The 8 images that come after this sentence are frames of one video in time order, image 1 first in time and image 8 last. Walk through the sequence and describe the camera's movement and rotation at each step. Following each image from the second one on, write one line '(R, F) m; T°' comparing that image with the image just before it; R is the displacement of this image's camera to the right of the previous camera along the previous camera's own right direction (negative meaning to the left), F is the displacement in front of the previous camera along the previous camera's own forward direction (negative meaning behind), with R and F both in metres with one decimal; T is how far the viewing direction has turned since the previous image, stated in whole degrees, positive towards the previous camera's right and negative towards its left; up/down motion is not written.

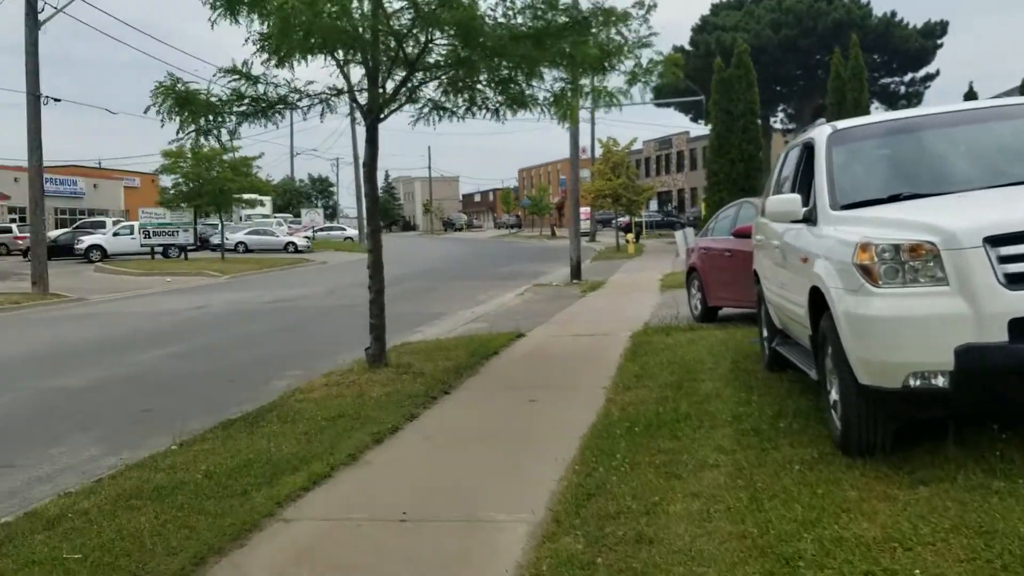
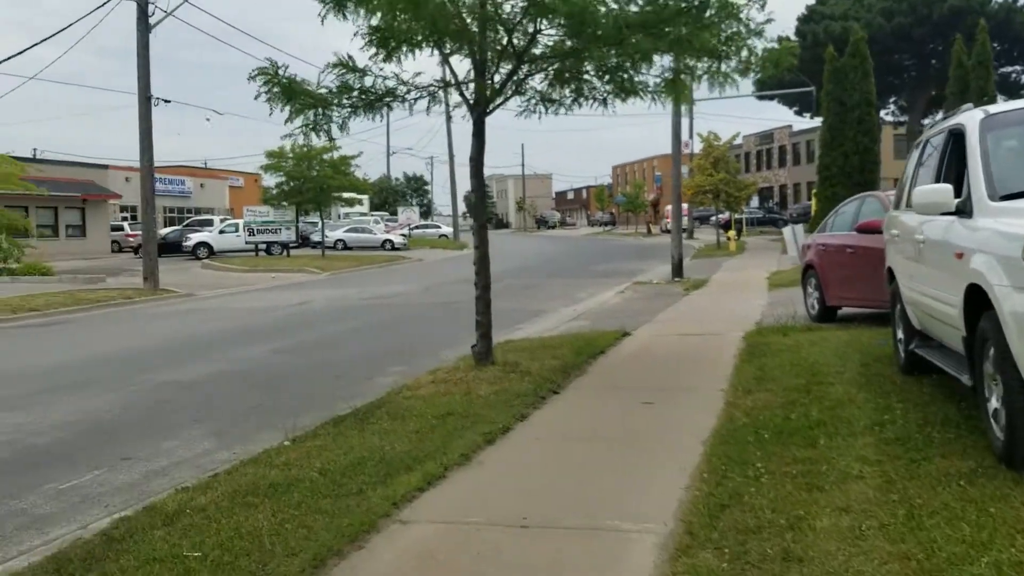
(-0.2, +0.2) m; -6°
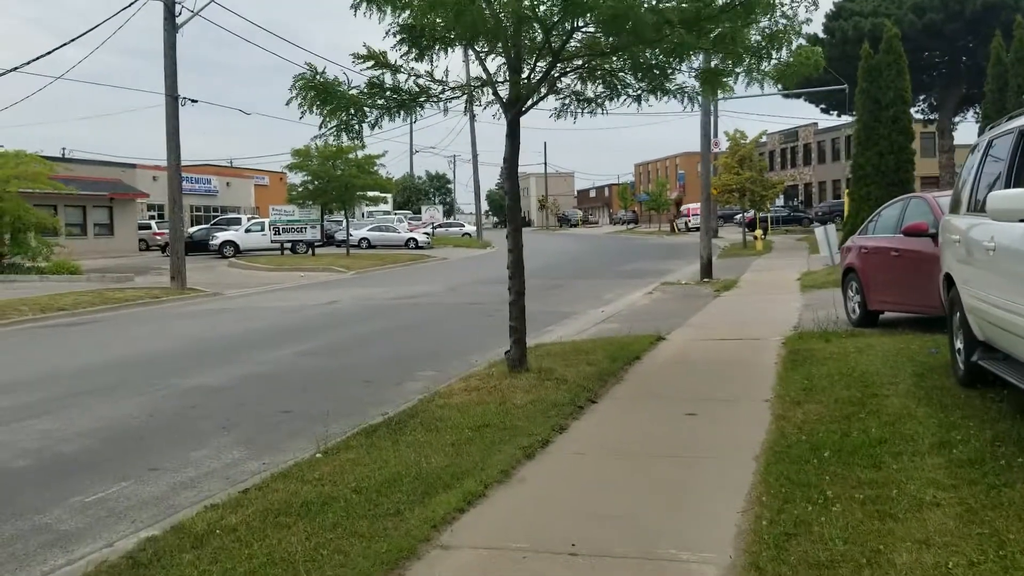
(-0.1, +0.3) m; -1°
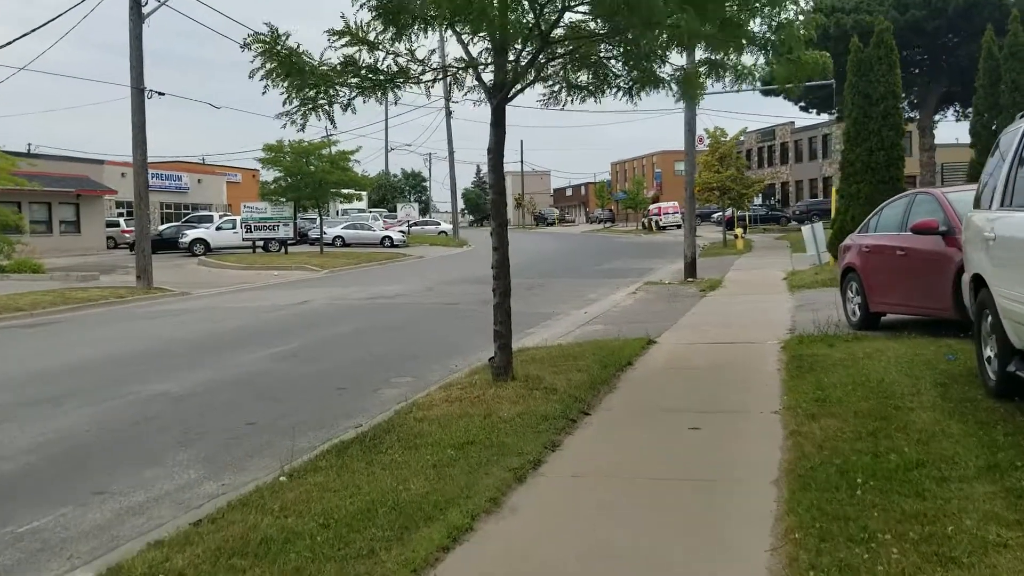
(-0.1, +0.6) m; +1°
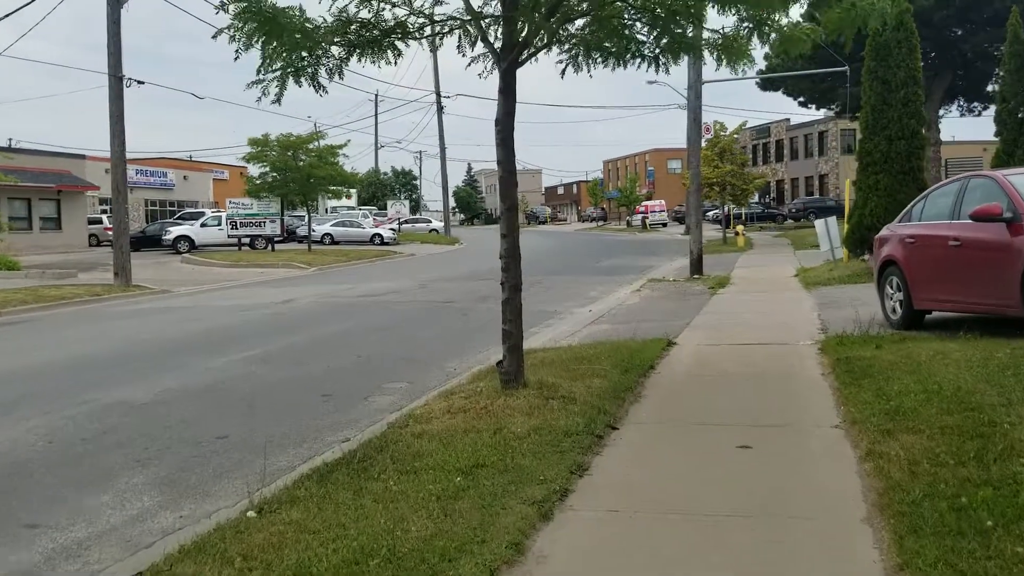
(-0.1, +1.0) m; +1°
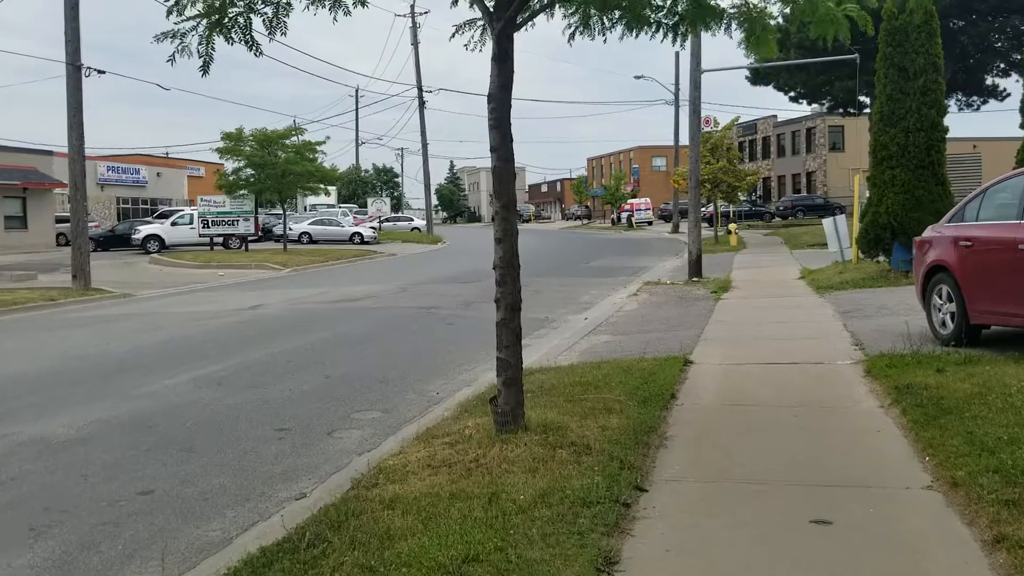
(-0.1, +1.3) m; +1°
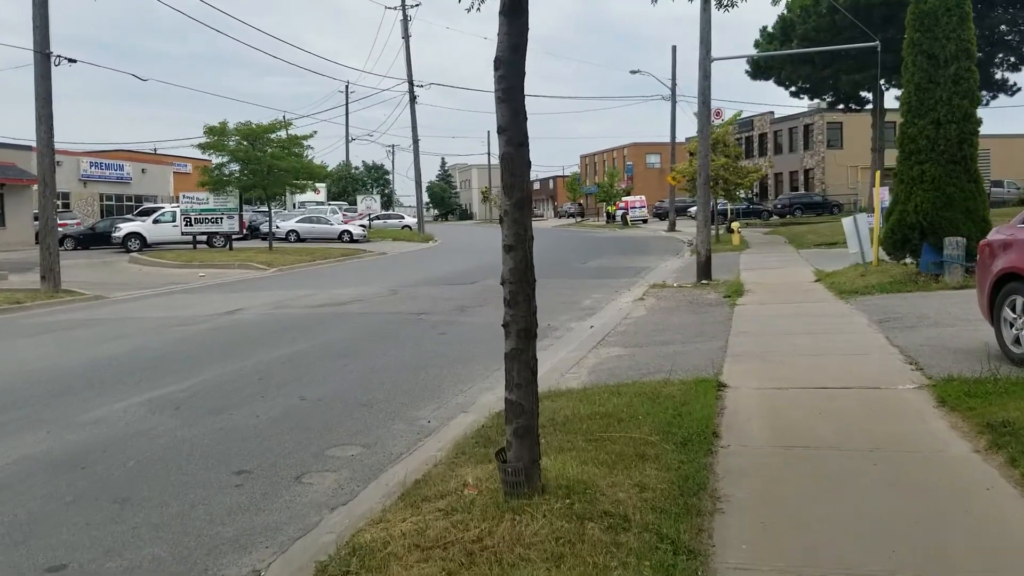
(-0.1, +1.2) m; +1°
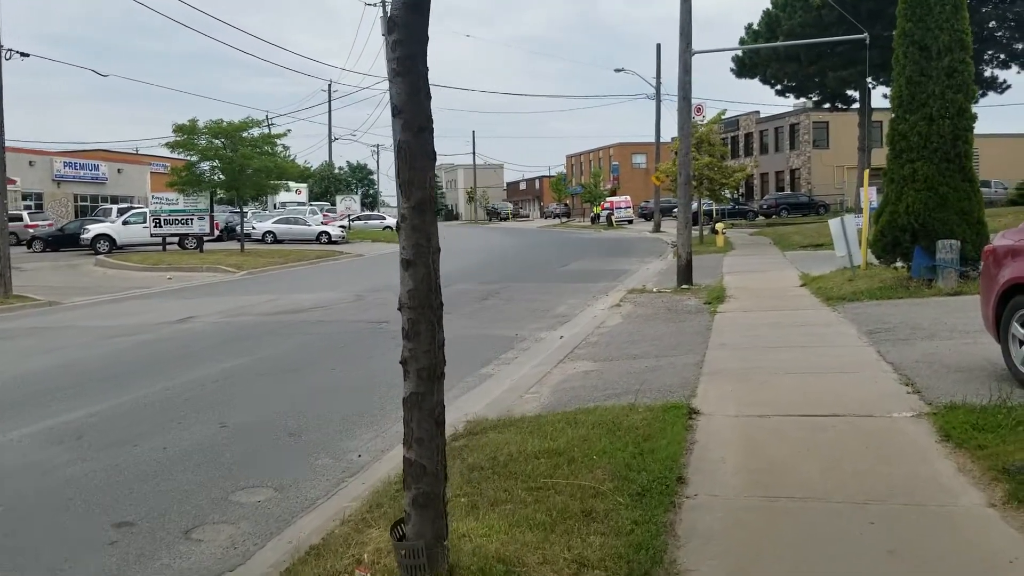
(+0.3, +0.9) m; +1°
